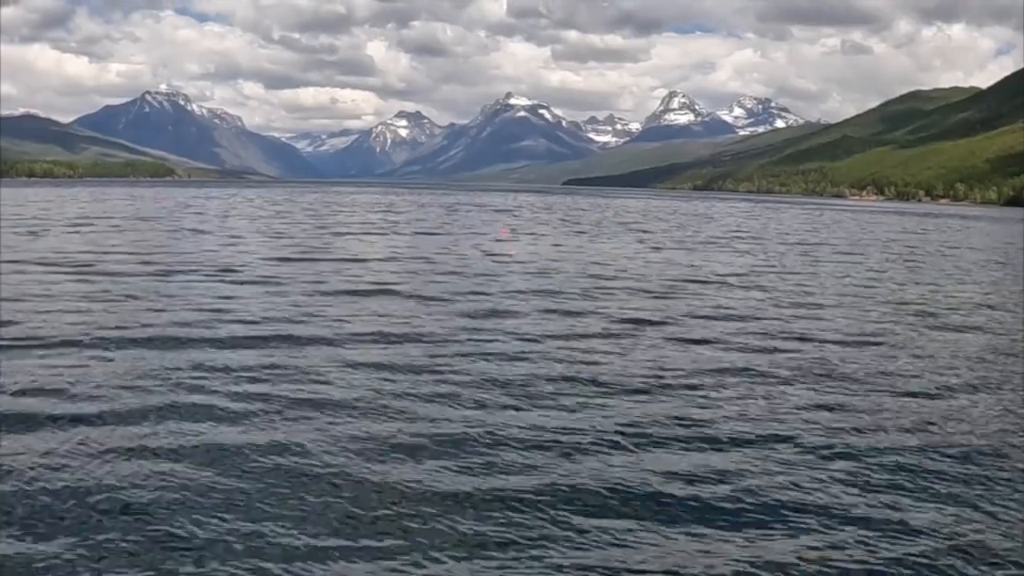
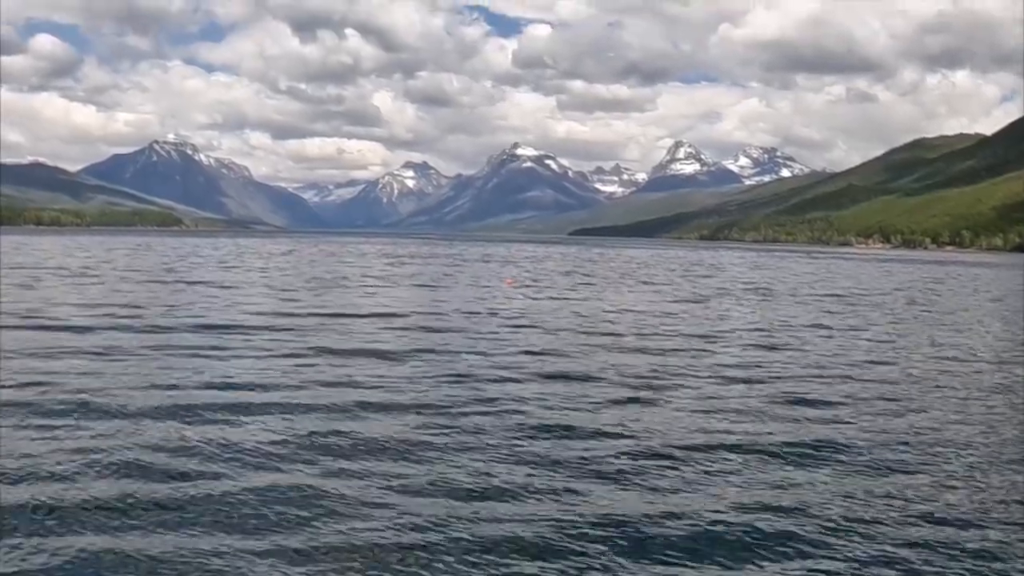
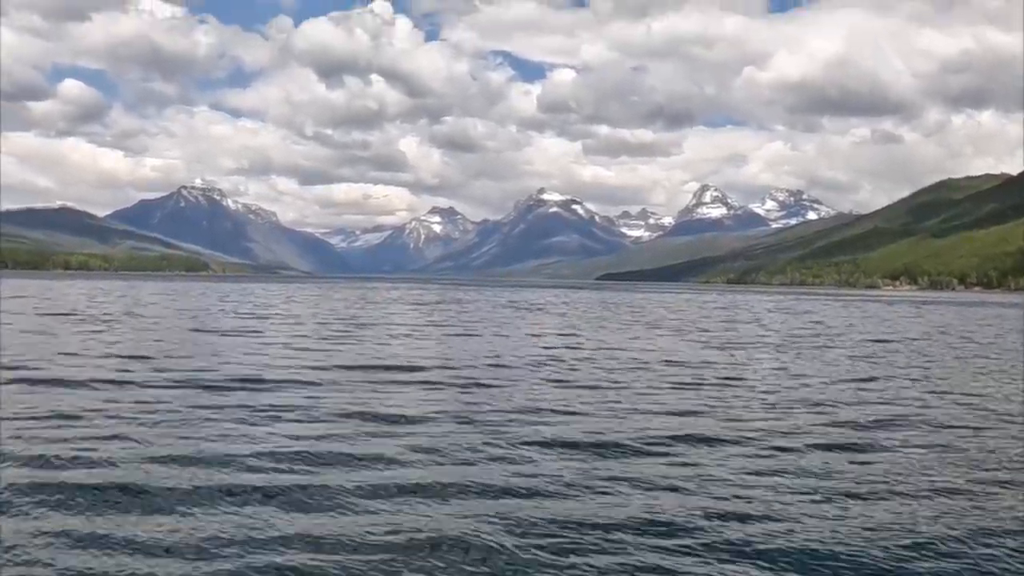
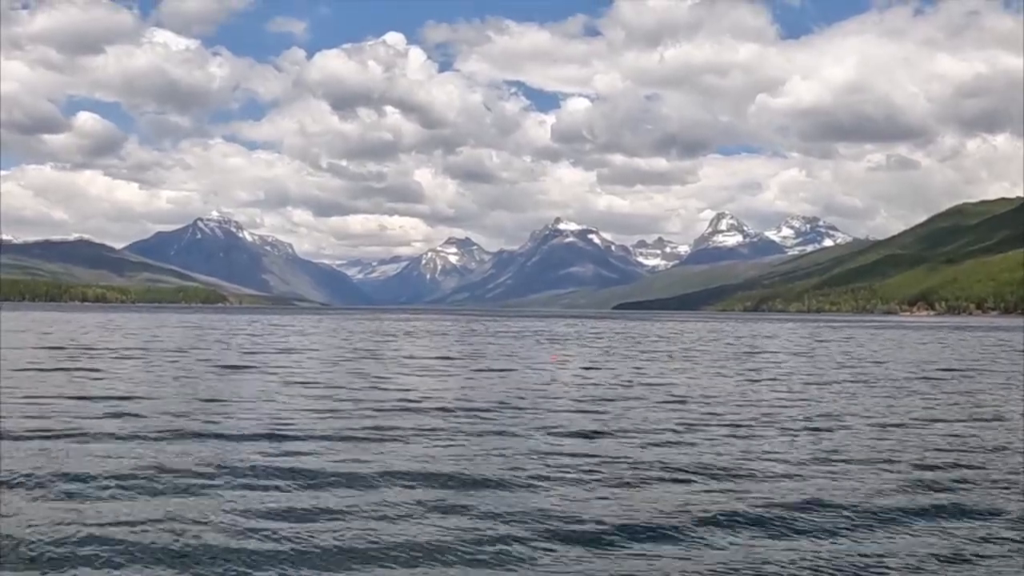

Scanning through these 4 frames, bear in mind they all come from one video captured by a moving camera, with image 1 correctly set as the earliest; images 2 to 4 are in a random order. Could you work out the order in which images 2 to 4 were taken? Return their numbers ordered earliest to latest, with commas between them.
2, 3, 4
